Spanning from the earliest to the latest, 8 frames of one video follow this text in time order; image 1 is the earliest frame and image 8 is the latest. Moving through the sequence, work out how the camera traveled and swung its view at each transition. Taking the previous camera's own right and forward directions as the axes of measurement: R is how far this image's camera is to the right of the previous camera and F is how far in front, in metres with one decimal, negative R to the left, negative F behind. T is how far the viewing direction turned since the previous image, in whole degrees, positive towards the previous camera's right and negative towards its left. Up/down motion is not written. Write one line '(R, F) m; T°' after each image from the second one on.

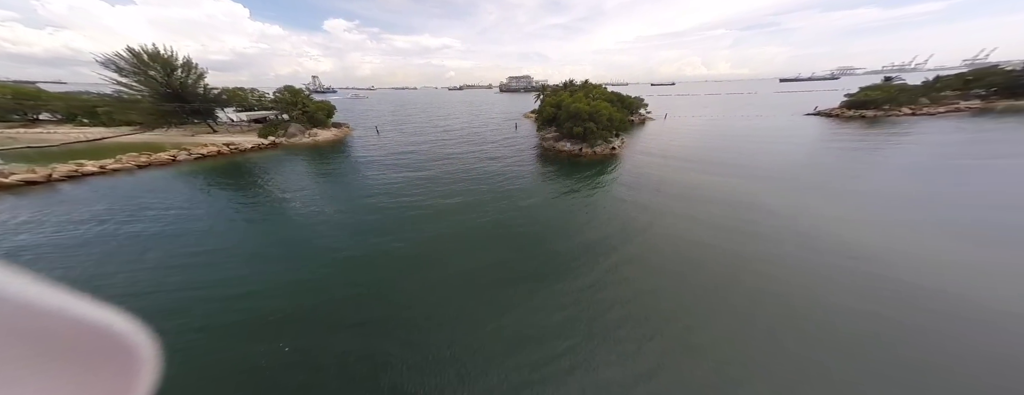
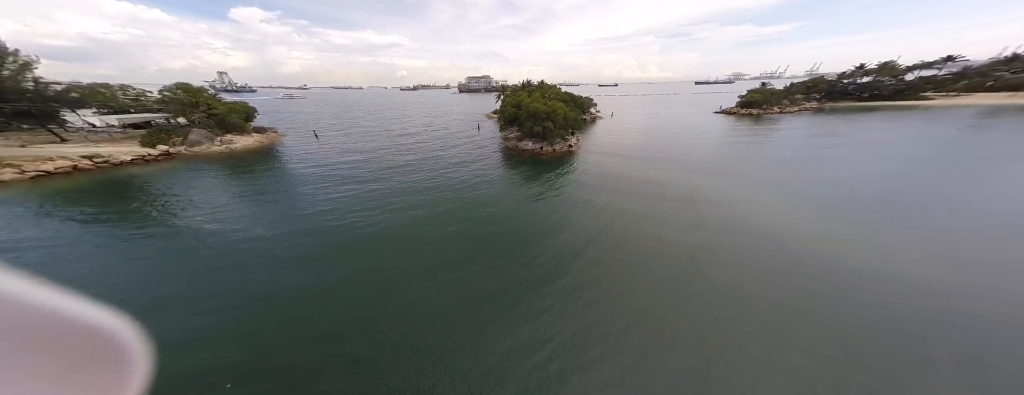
(-1.9, 0.0) m; +12°
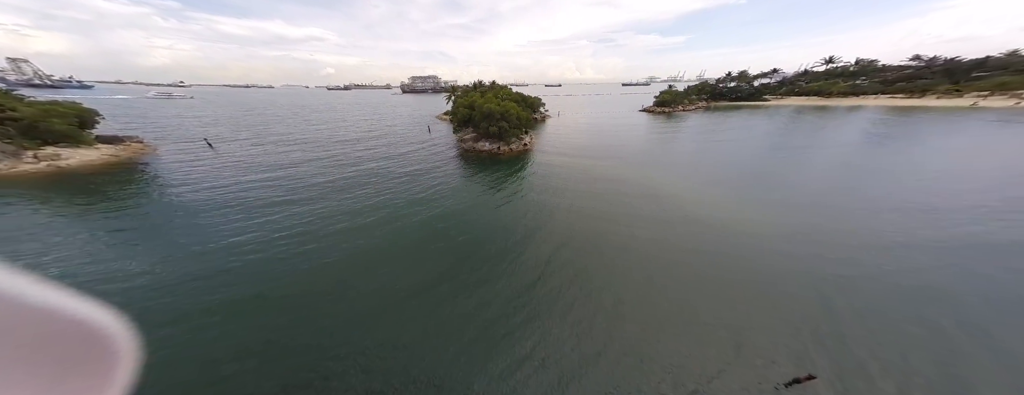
(-2.1, +0.4) m; +14°
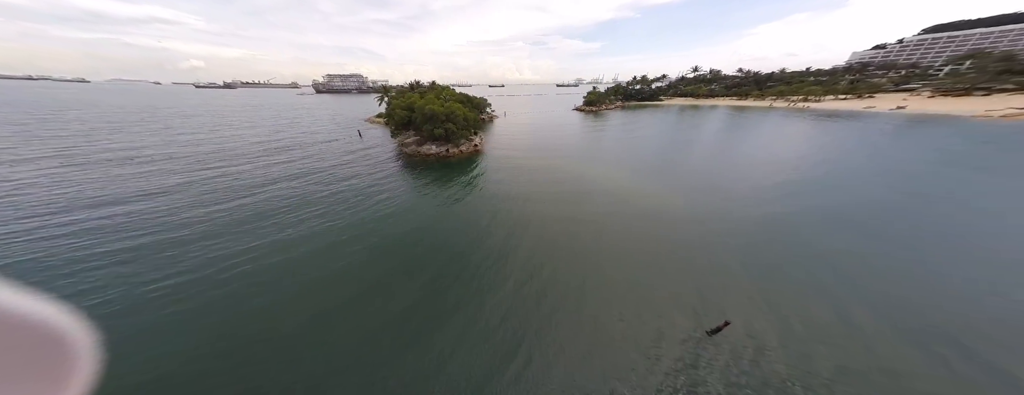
(-2.2, +1.1) m; +16°
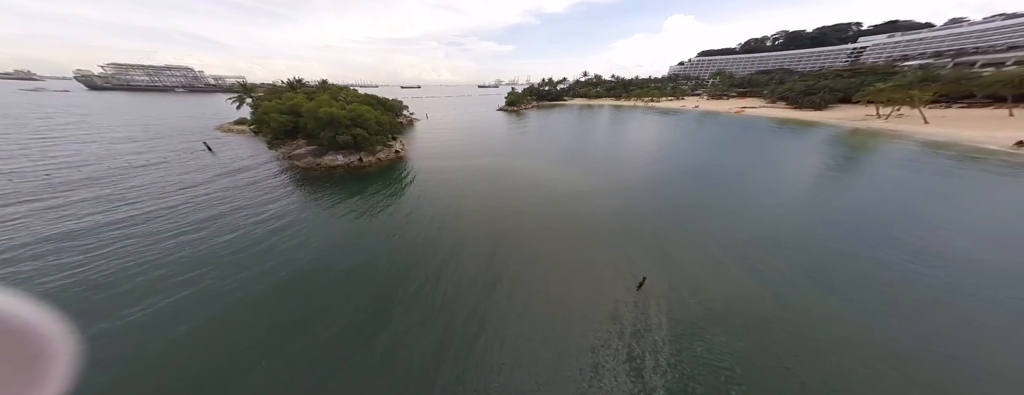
(-2.2, +1.9) m; +20°
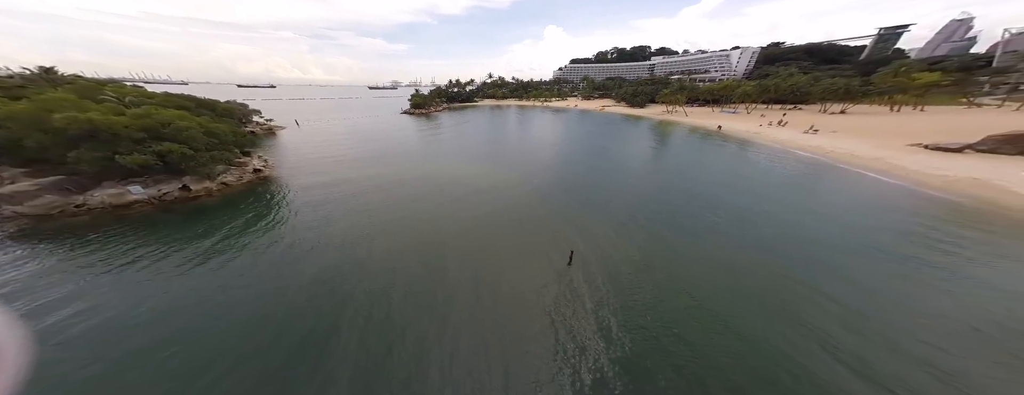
(-1.5, +4.2) m; +21°
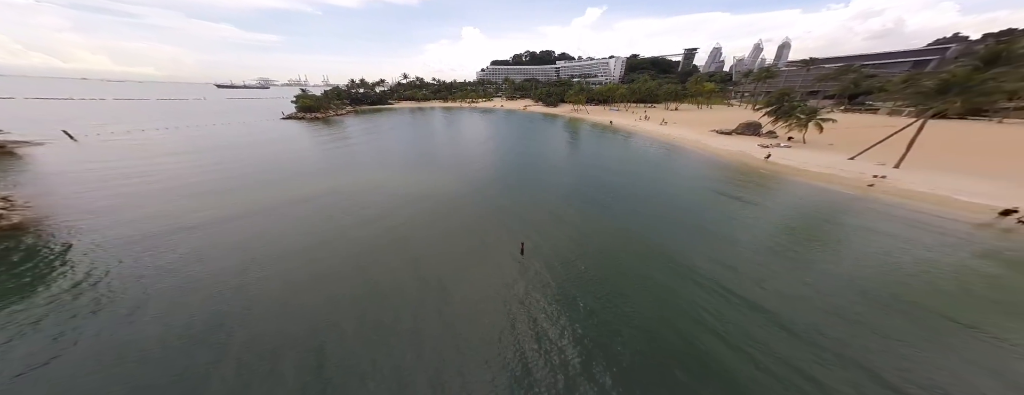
(+0.9, -0.8) m; +15°
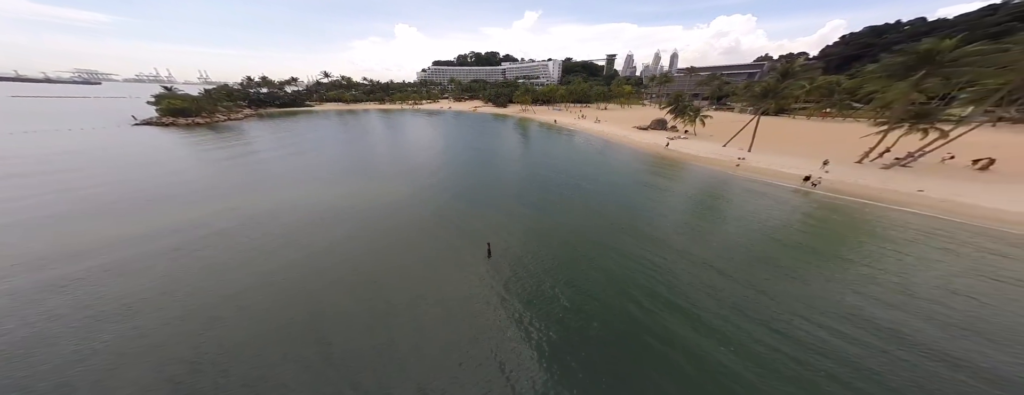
(+0.5, -0.3) m; +10°
